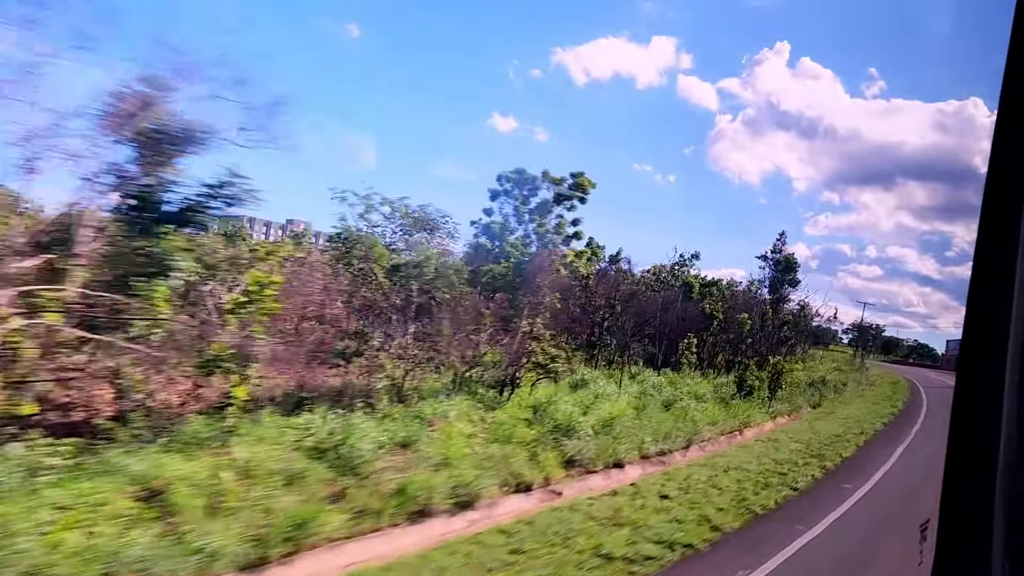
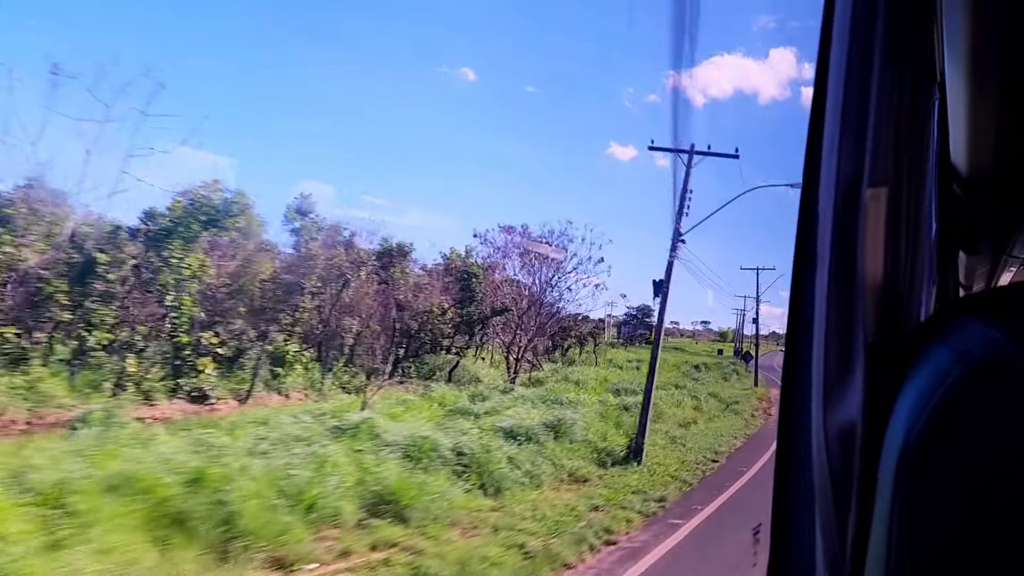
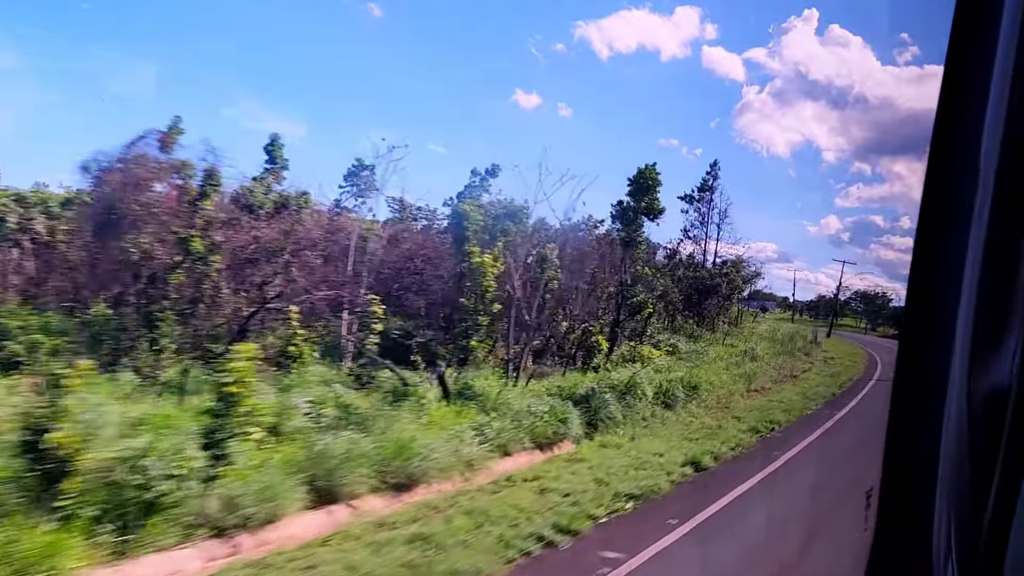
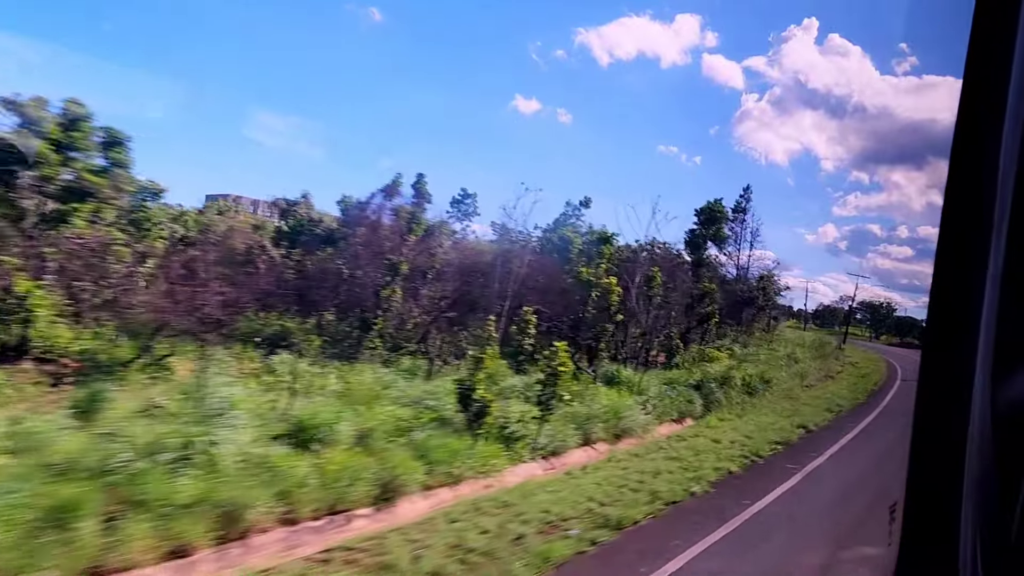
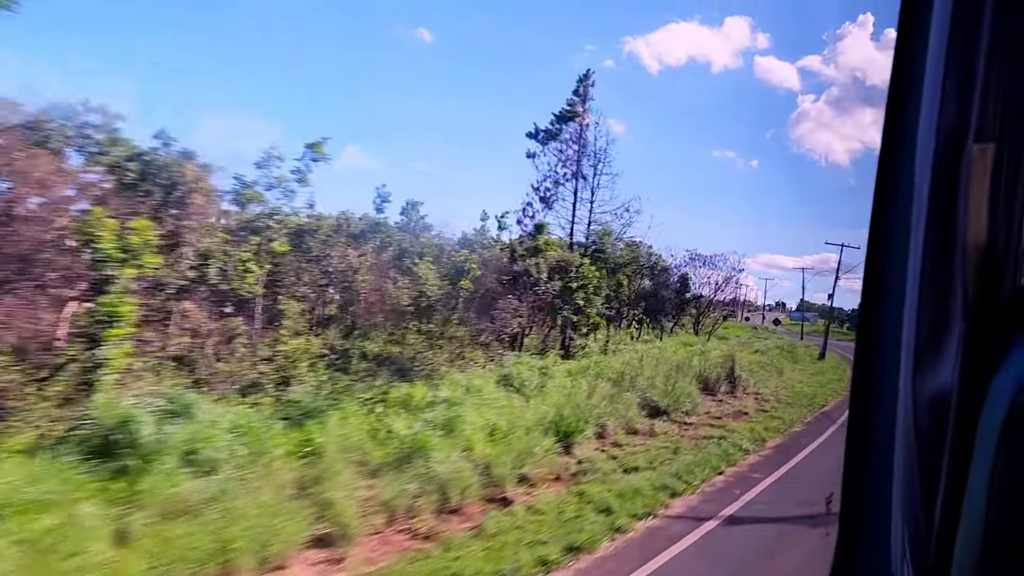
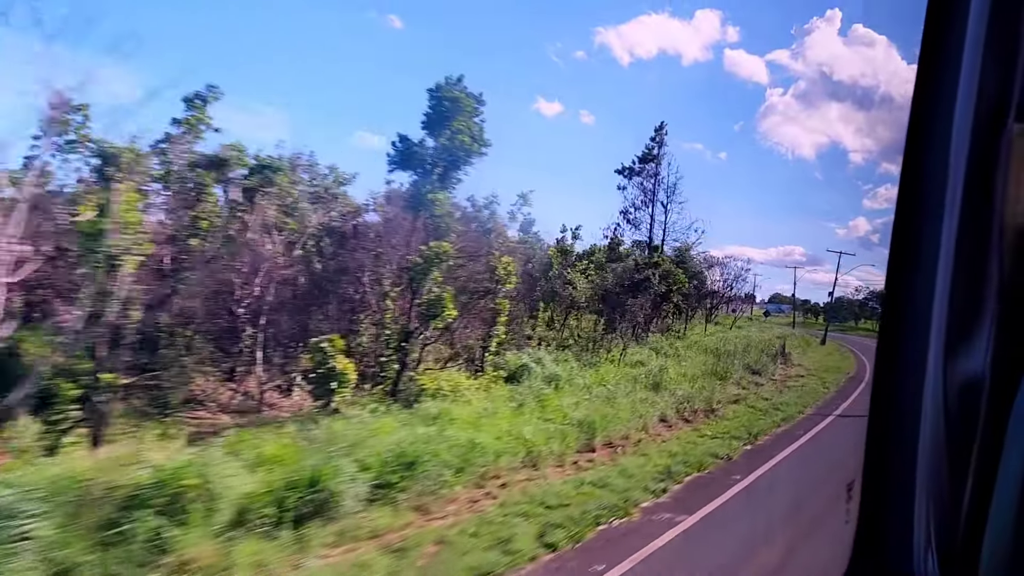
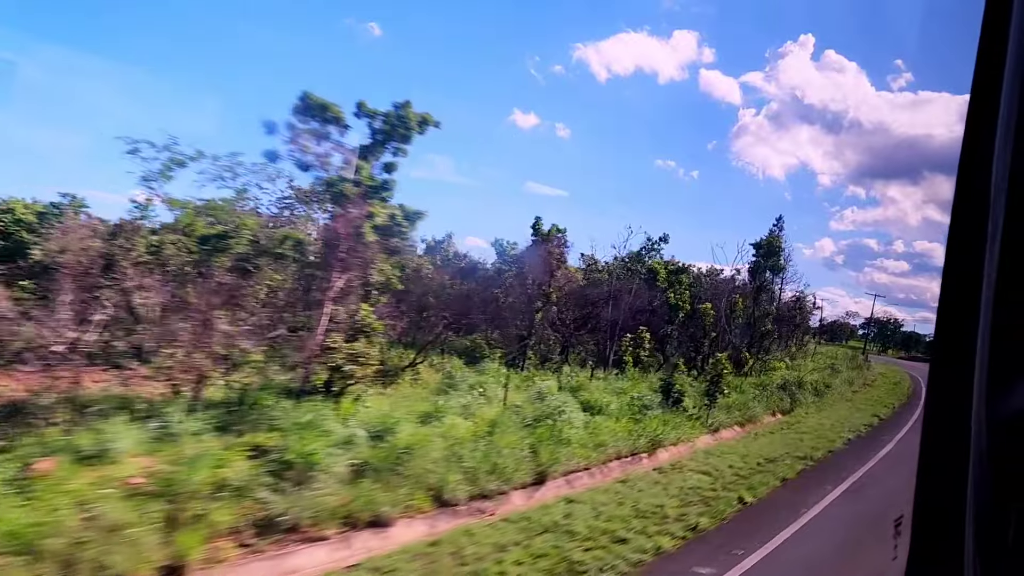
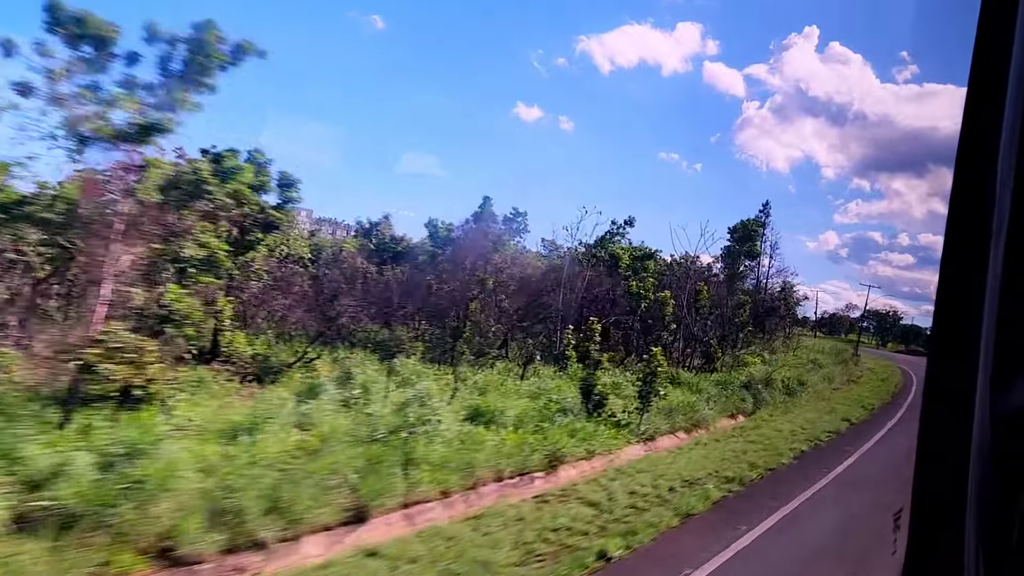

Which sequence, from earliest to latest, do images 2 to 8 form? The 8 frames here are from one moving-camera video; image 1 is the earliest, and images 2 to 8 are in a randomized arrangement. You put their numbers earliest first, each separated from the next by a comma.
7, 8, 4, 3, 6, 5, 2
